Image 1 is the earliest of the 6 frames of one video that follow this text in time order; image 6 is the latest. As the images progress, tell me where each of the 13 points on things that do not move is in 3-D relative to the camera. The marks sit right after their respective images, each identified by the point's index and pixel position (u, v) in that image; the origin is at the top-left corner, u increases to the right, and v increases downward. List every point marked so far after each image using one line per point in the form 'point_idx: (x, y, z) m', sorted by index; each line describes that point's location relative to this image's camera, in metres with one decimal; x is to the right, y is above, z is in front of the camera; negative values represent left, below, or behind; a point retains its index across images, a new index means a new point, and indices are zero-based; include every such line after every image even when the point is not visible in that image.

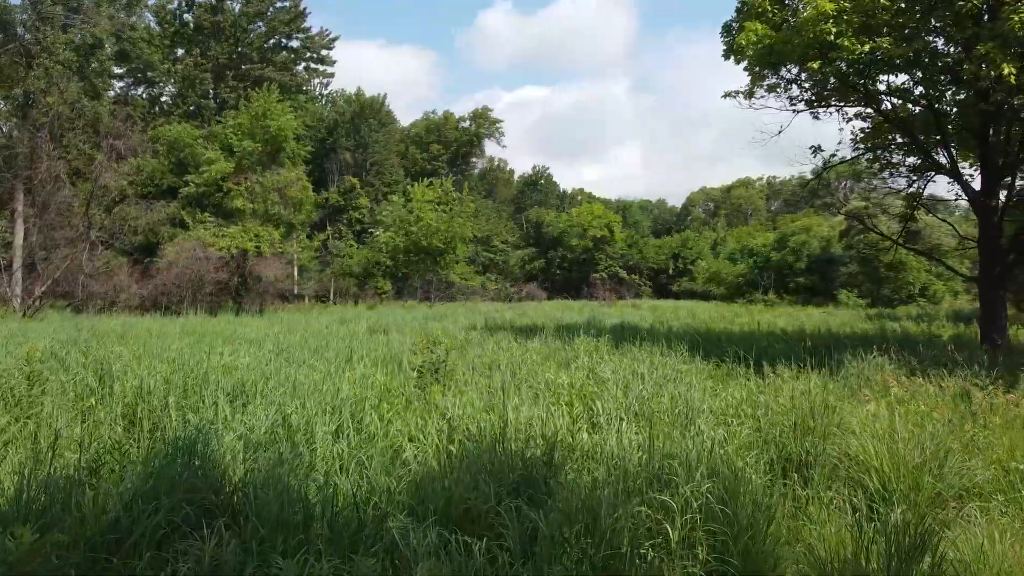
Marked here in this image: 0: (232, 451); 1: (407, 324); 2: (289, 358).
0: (-1.4, -0.8, +2.8) m
1: (-2.6, -0.9, +13.4) m
2: (-2.2, -0.7, +5.5) m
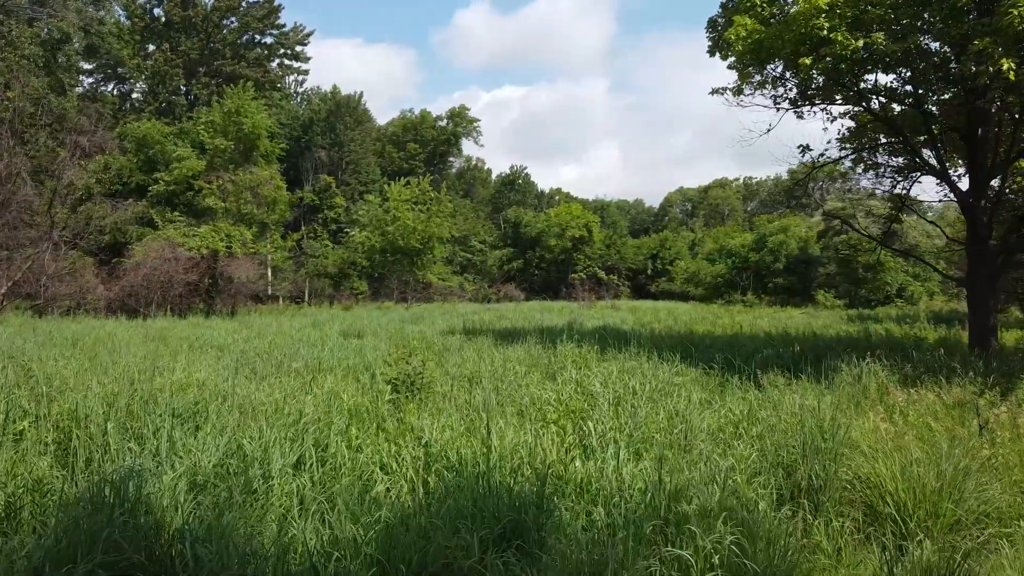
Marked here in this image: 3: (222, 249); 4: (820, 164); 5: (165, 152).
0: (-1.5, -0.9, +2.4) m
1: (-3.0, -0.9, +13.0) m
2: (-2.4, -0.8, +5.1) m
3: (-9.0, +1.3, +17.3) m
4: (+5.9, +2.3, +10.4) m
5: (-11.6, +4.6, +18.9) m
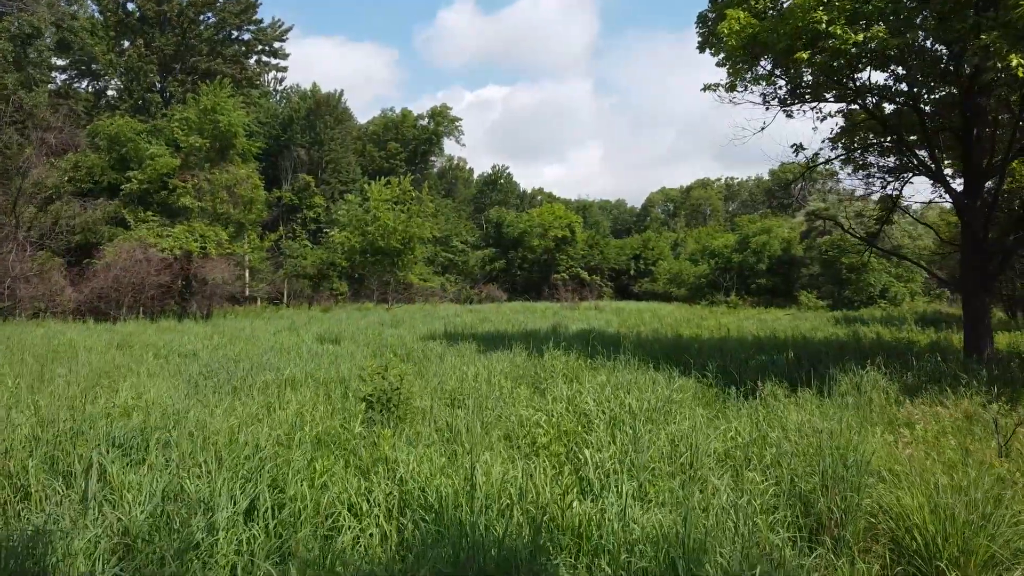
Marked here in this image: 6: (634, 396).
0: (-1.5, -0.9, +2.0) m
1: (-3.4, -1.0, +12.5) m
2: (-2.5, -0.8, +4.6) m
3: (-9.5, +1.2, +16.6) m
4: (+5.6, +2.3, +10.2) m
5: (-12.2, +4.5, +18.1) m
6: (+0.9, -0.8, +3.9) m
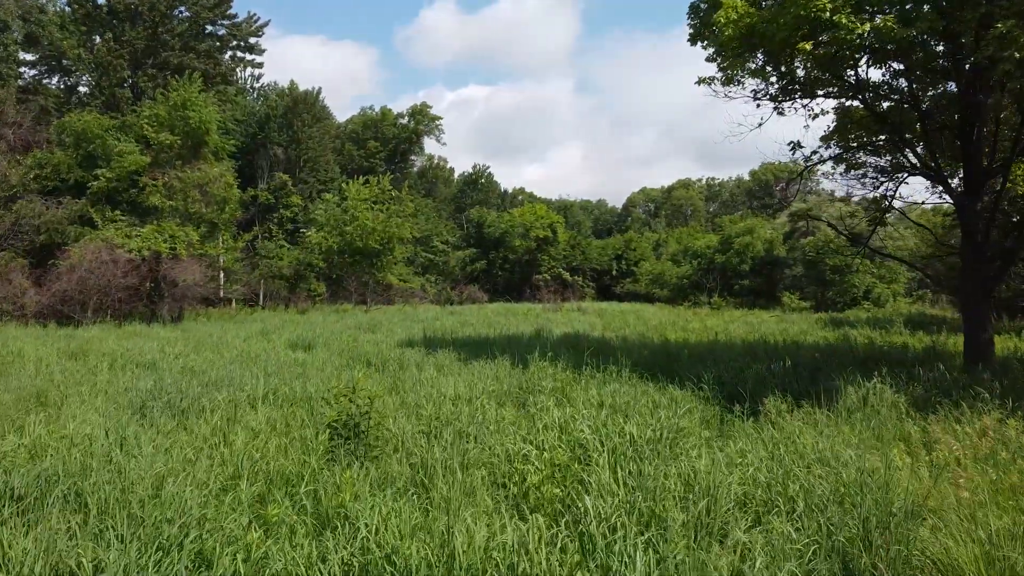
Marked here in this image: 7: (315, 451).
0: (-1.5, -1.0, +1.5) m
1: (-3.8, -1.1, +11.9) m
2: (-2.6, -0.9, +4.1) m
3: (-10.0, +1.1, +15.8) m
4: (+5.3, +2.2, +9.9) m
5: (-12.8, +4.4, +17.2) m
6: (+0.8, -0.8, +3.4) m
7: (-1.1, -0.9, +3.2) m
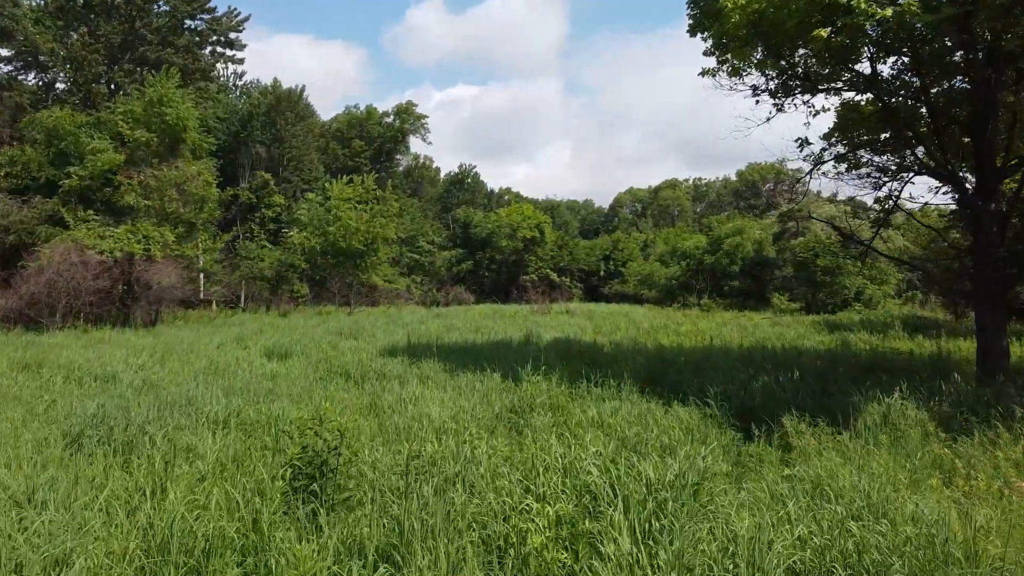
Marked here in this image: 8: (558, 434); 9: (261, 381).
0: (-1.5, -1.1, +0.9) m
1: (-4.1, -1.2, +11.3) m
2: (-2.7, -1.0, +3.5) m
3: (-10.4, +1.0, +15.1) m
4: (+5.1, +2.2, +9.5) m
5: (-13.2, +4.3, +16.4) m
6: (+0.7, -0.9, +2.9) m
7: (-1.2, -1.0, +2.6) m
8: (+0.3, -0.9, +3.7) m
9: (-3.0, -1.1, +6.4) m
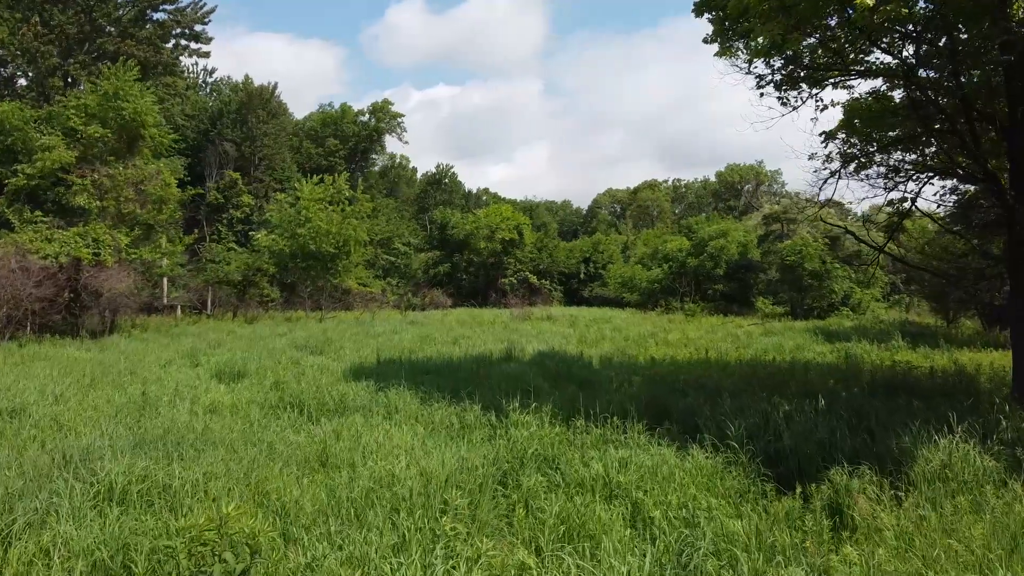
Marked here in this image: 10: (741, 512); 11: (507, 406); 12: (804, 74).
0: (-1.5, -1.3, -0.1) m
1: (-4.4, -1.4, +10.2) m
2: (-2.7, -1.2, +2.5) m
3: (-10.9, +0.8, +13.7) m
4: (+4.7, +2.0, +8.8) m
5: (-13.8, +4.0, +14.9) m
6: (+0.7, -1.1, +2.0) m
7: (-1.2, -1.2, +1.6) m
8: (+0.3, -1.1, +2.7) m
9: (-3.2, -1.3, +5.3) m
10: (+1.3, -1.2, +3.1) m
11: (-0.1, -1.2, +5.3) m
12: (+3.5, +2.5, +6.3) m
